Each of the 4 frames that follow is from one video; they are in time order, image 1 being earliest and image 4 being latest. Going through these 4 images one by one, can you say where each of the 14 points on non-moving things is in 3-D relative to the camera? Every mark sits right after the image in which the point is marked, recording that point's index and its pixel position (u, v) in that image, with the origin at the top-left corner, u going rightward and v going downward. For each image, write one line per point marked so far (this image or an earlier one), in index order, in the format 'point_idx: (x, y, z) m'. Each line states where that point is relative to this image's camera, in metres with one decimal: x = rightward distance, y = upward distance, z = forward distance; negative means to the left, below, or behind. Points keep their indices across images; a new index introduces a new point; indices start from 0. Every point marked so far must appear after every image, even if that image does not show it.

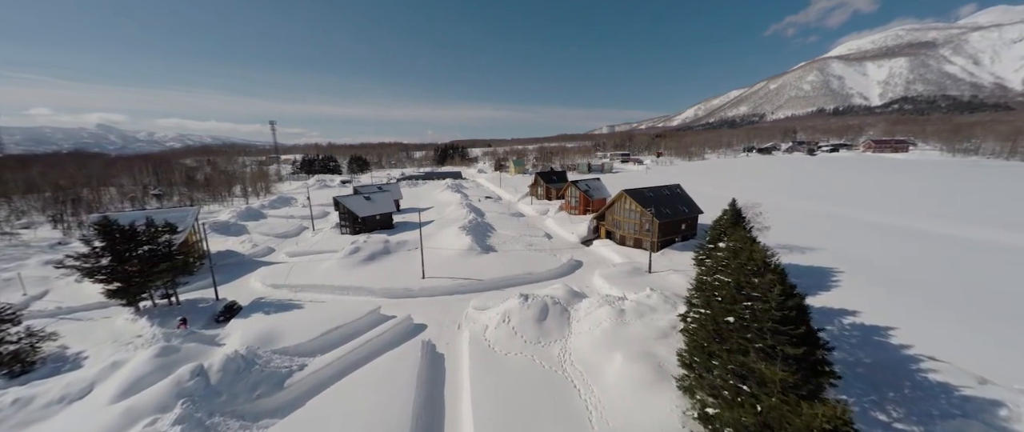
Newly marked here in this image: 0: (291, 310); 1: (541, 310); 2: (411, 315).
0: (-12.3, -5.2, +18.3) m
1: (+1.4, -4.7, +16.3) m
2: (-5.7, -5.5, +18.4) m
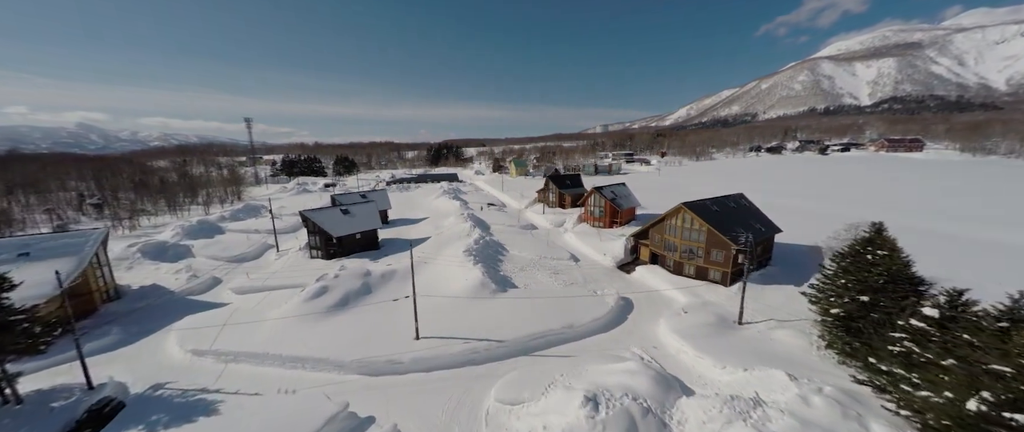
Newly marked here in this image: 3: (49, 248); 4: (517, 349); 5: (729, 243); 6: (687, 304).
0: (-10.5, -6.7, +11.1) m
1: (+3.2, -6.1, +9.3) m
2: (-3.9, -7.0, +11.3) m
3: (-26.2, -1.7, +18.7) m
4: (+0.2, -5.9, +14.8) m
5: (+13.1, -1.6, +19.9) m
6: (+9.9, -5.0, +18.5) m
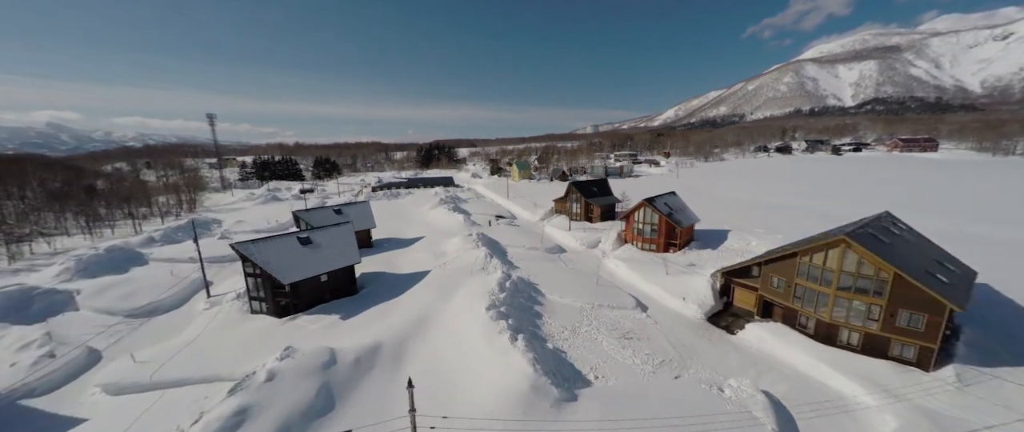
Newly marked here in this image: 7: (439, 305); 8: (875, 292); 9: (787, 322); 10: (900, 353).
0: (-7.8, -8.4, +2.4) m
1: (+6.0, -7.7, +1.1) m
2: (-1.2, -8.6, +2.9) m
3: (-23.7, -3.5, +9.5) m
4: (+2.8, -7.5, +6.4) m
5: (+15.5, -3.2, +12.0) m
6: (+12.3, -6.5, +10.5) m
7: (-3.9, -4.5, +17.2) m
8: (+14.4, -3.0, +13.4) m
9: (+13.2, -5.1, +15.9) m
10: (+15.2, -5.4, +13.0) m
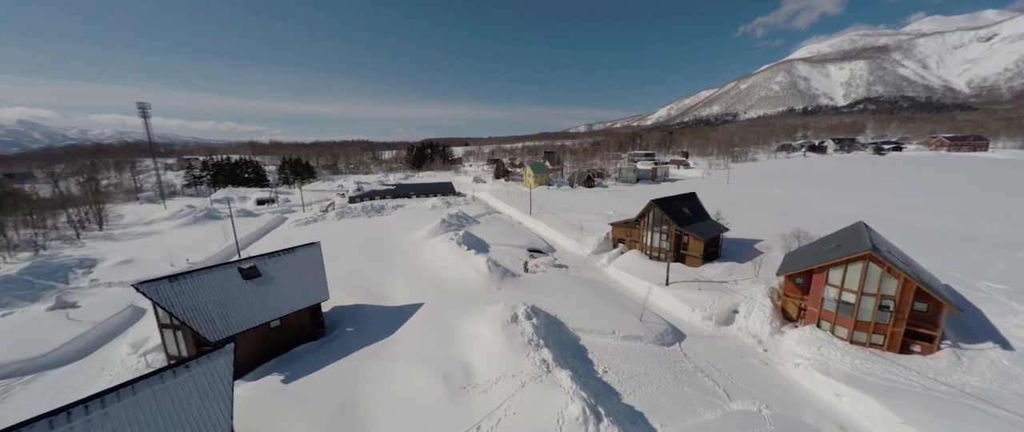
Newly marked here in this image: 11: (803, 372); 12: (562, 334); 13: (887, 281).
0: (-3.6, -11.1, -10.9) m
1: (+10.2, -10.3, -11.8) m
2: (+3.0, -11.3, -10.2) m
3: (-19.7, -6.2, -4.2) m
4: (+6.9, -10.1, -6.6) m
5: (+19.5, -5.7, -0.7) m
6: (+16.3, -9.1, -2.3) m
7: (-0.1, -7.2, +4.0) m
8: (+18.3, -5.5, +0.6) m
9: (+17.1, -7.6, +3.1) m
10: (+19.1, -7.9, +0.3) m
11: (+11.2, -6.0, +12.7) m
12: (+2.1, -4.8, +13.5) m
13: (+14.6, -2.3, +13.6) m
